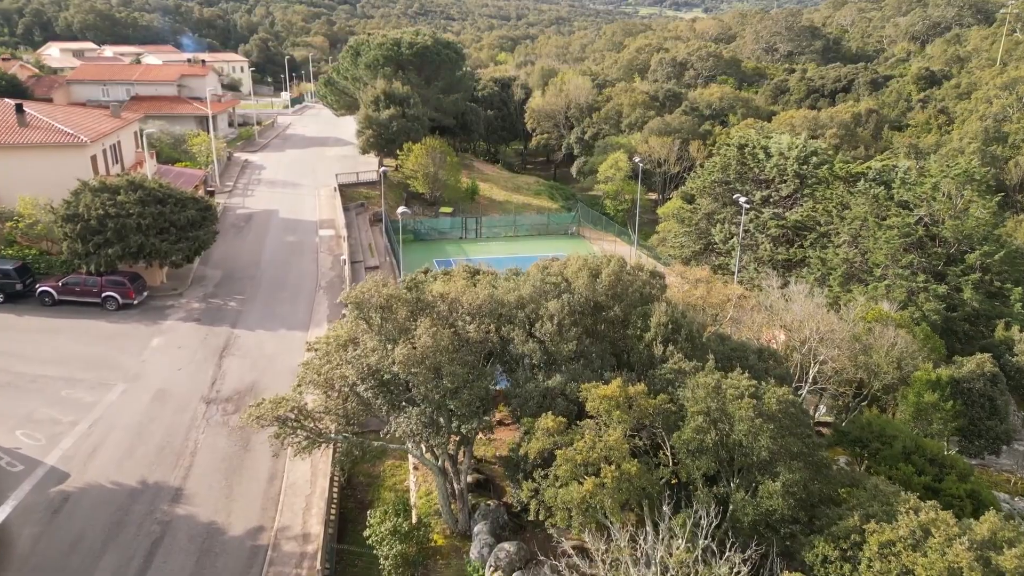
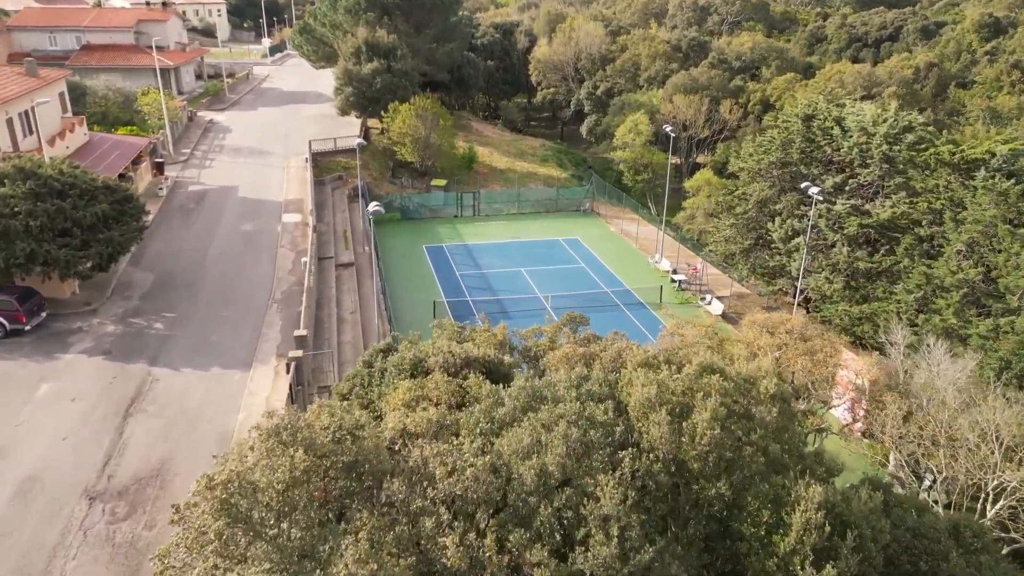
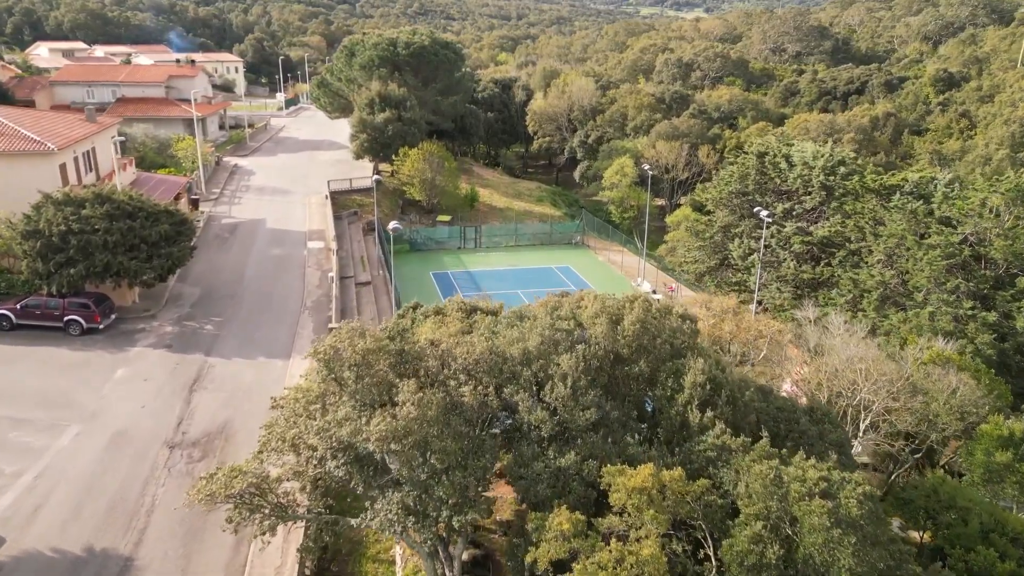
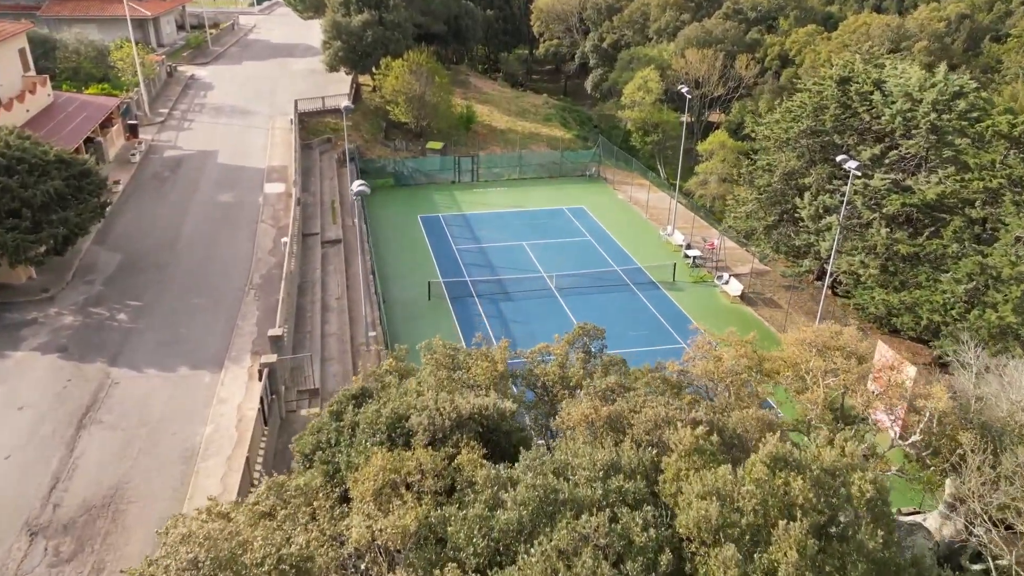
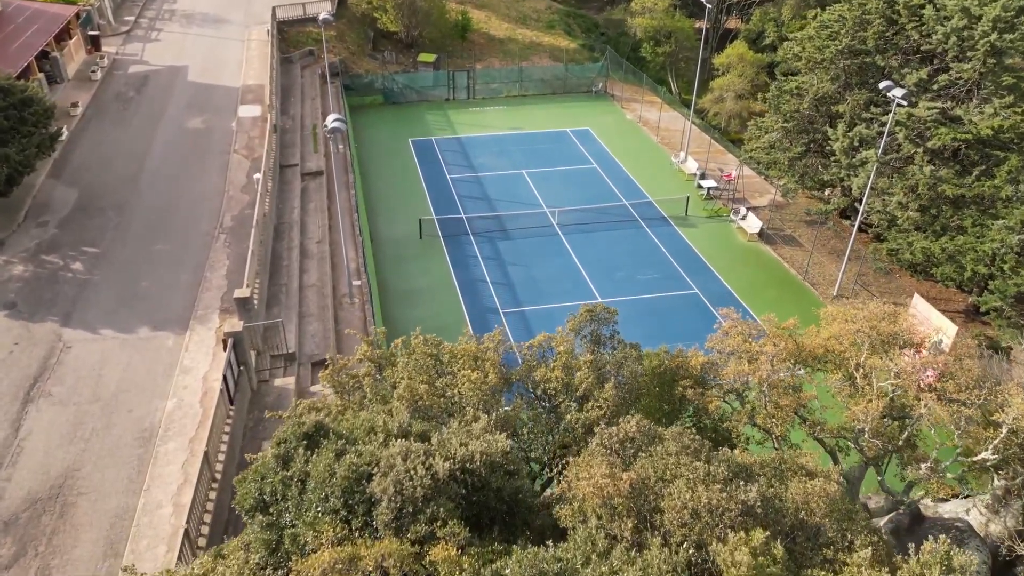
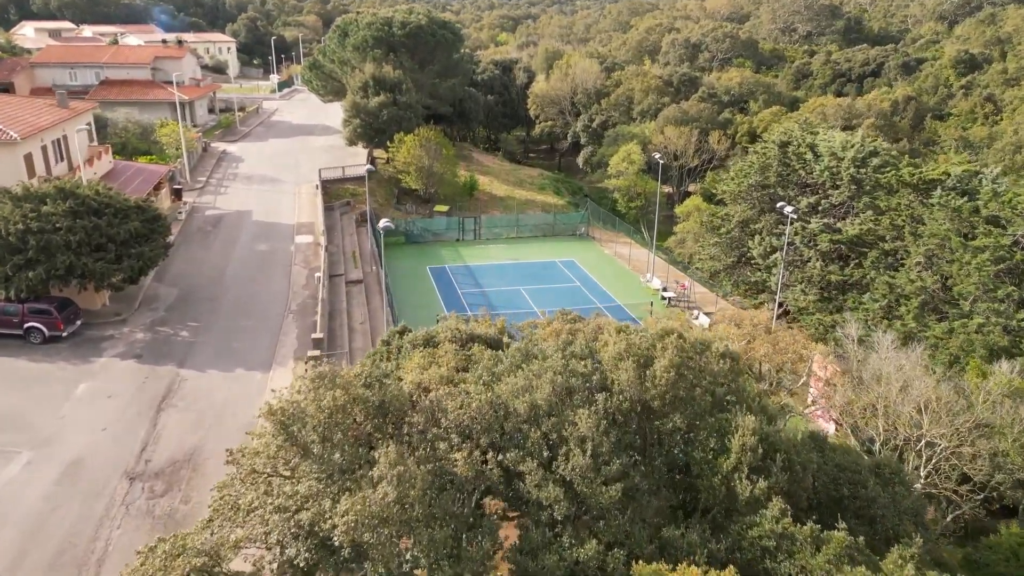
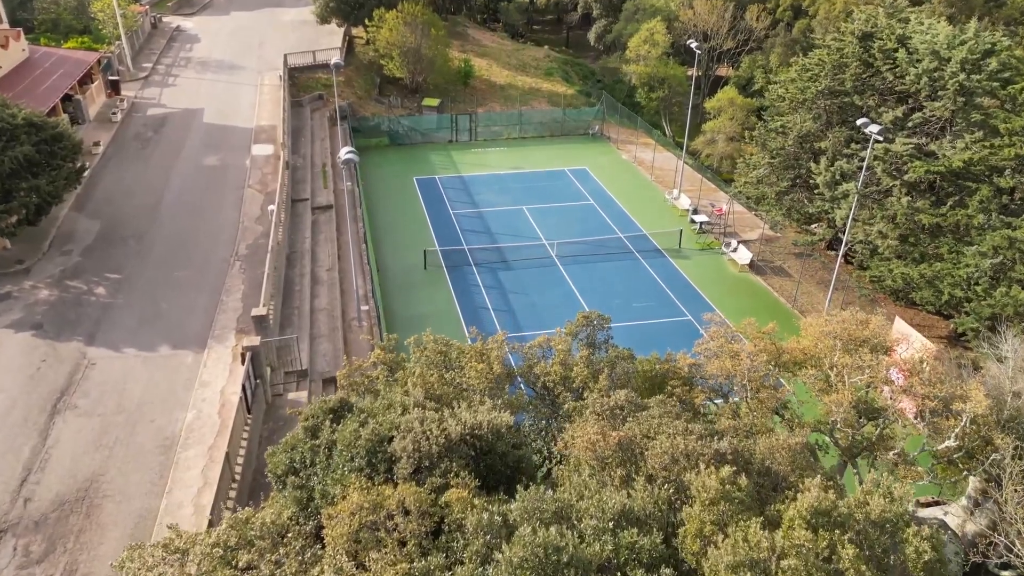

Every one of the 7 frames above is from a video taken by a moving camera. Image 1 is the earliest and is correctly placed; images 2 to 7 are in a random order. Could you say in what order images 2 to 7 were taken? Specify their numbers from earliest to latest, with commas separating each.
3, 6, 2, 4, 7, 5
